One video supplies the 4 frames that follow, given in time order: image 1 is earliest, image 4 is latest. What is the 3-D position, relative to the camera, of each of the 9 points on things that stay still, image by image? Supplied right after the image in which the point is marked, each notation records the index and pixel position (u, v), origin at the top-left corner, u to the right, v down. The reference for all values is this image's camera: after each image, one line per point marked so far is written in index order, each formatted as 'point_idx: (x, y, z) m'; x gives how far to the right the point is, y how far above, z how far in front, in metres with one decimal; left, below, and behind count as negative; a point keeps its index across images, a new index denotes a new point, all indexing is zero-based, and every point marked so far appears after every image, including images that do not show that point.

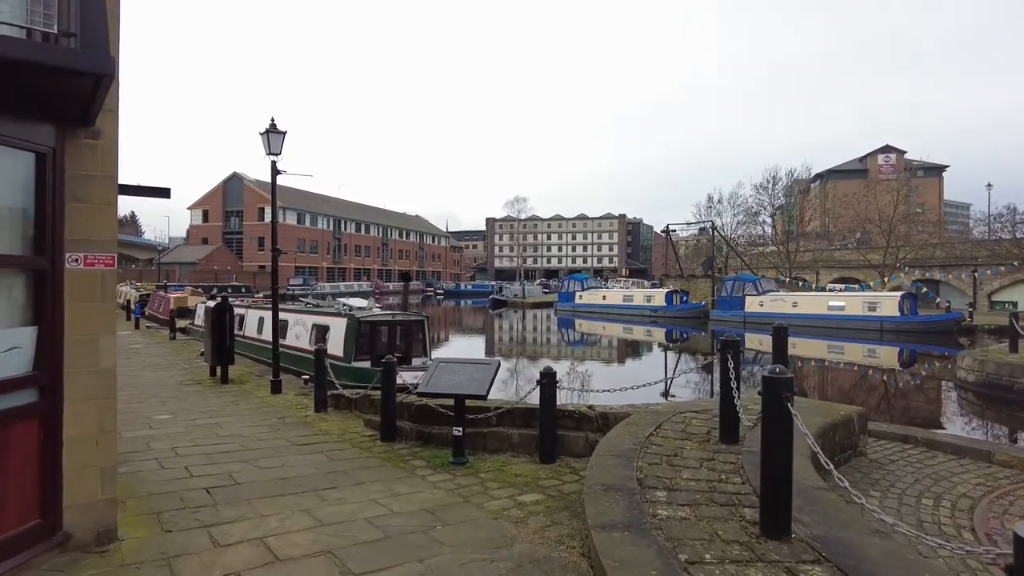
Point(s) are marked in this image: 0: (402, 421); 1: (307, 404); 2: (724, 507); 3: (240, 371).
0: (-1.4, -1.7, +8.4) m
1: (-3.3, -1.9, +10.7) m
2: (+1.5, -1.6, +4.7) m
3: (-5.9, -1.8, +14.2) m
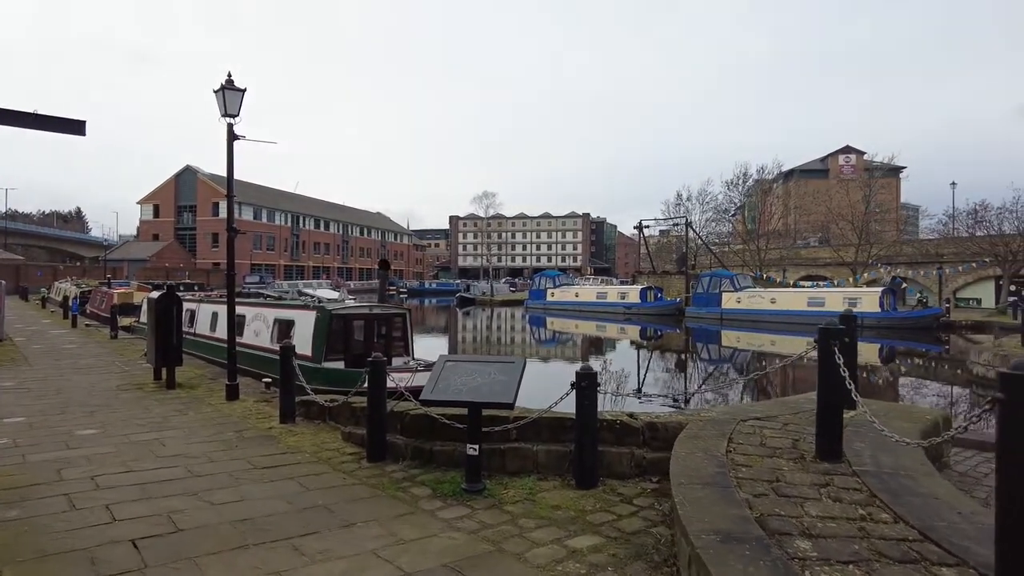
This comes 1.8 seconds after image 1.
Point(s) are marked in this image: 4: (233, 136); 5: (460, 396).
0: (-1.2, -1.5, +6.7) m
1: (-3.3, -1.7, +8.9) m
2: (+1.9, -1.4, +3.2) m
3: (-6.0, -1.6, +12.2) m
4: (-4.2, +2.3, +10.0) m
5: (-0.4, -0.9, +5.5) m
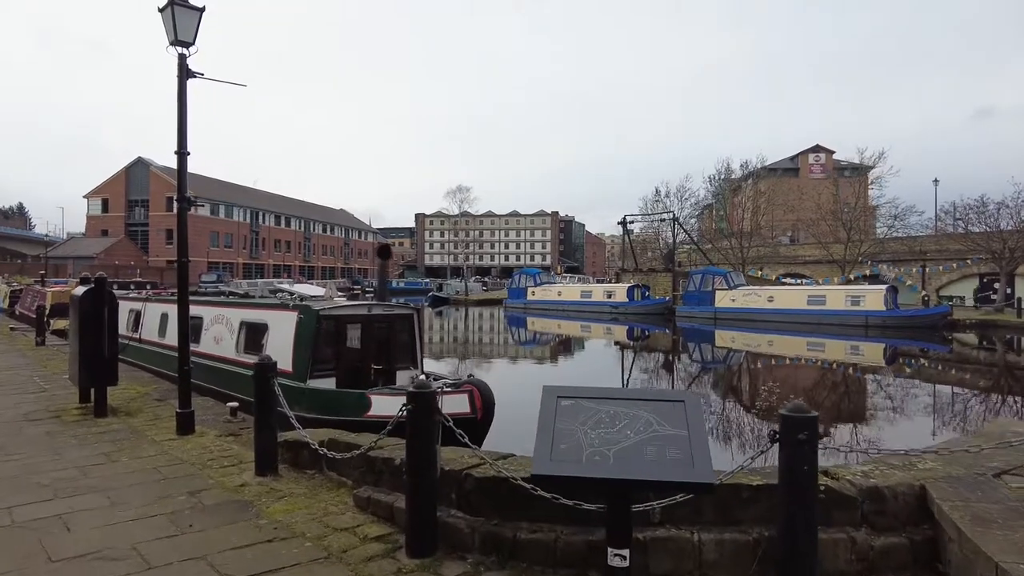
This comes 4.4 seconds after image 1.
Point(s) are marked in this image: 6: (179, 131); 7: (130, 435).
0: (-0.4, -1.4, +4.2) m
1: (-2.6, -1.6, +6.3) m
2: (+2.9, -1.3, +0.9) m
3: (-5.5, -1.5, +9.4) m
4: (-3.6, +2.4, +7.3) m
5: (+0.4, -0.8, +3.0) m
6: (-3.6, +1.7, +7.1) m
7: (-4.1, -1.6, +7.1) m
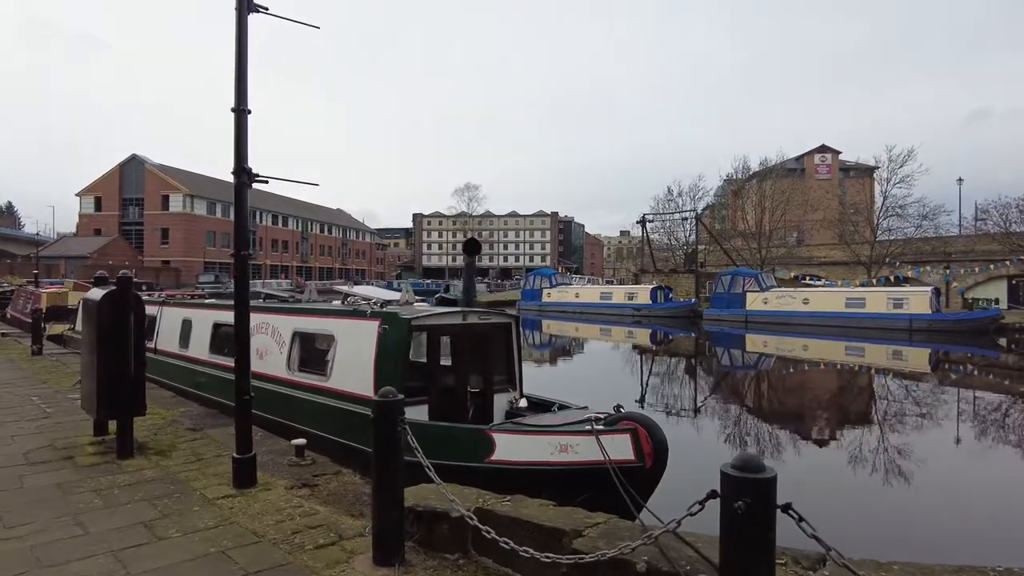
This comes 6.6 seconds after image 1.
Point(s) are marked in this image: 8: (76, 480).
0: (+1.0, -1.4, +2.4) m
1: (-1.2, -1.6, +4.5) m
2: (+4.4, -1.3, -0.9) m
3: (-4.1, -1.5, +7.6) m
4: (-2.2, +2.4, +5.5) m
5: (+1.9, -0.8, +1.2) m
6: (-2.2, +1.7, +5.3) m
7: (-2.8, -1.6, +5.3) m
8: (-3.6, -1.6, +5.4) m
